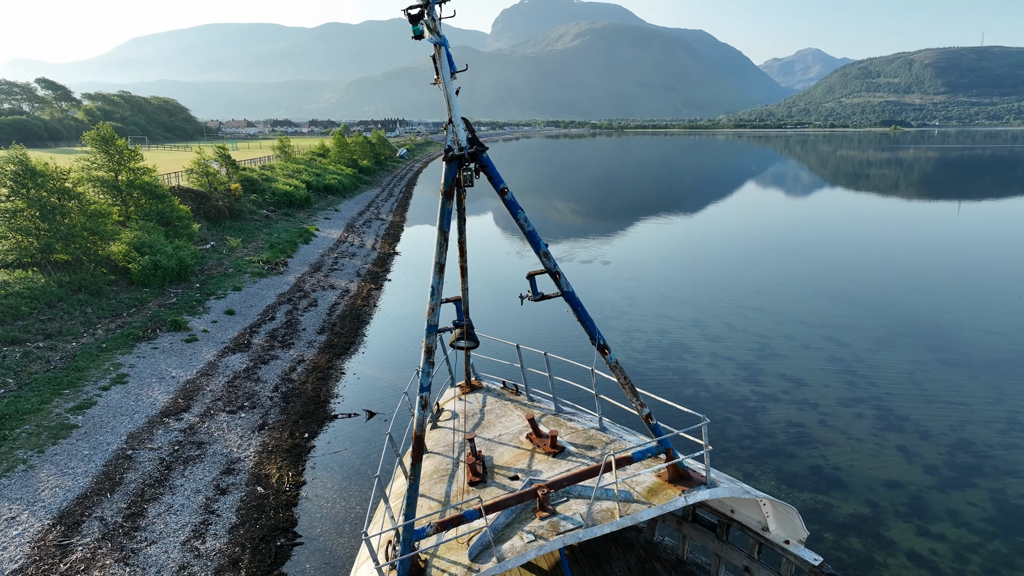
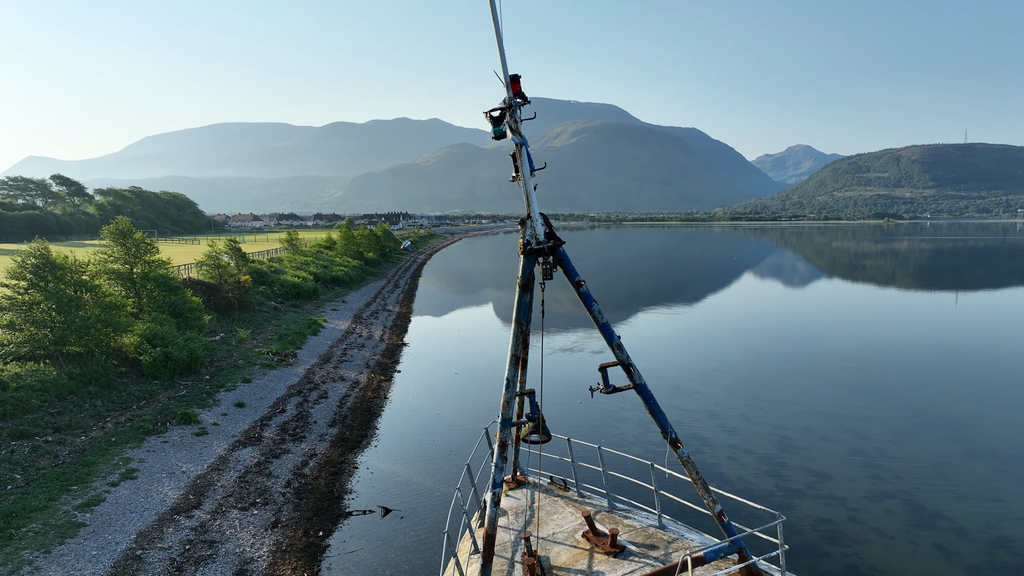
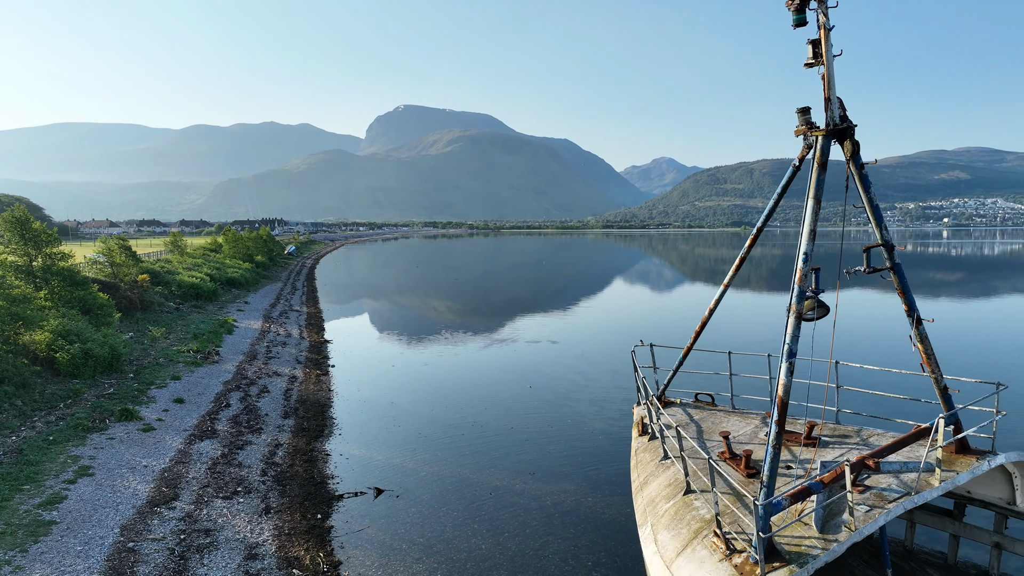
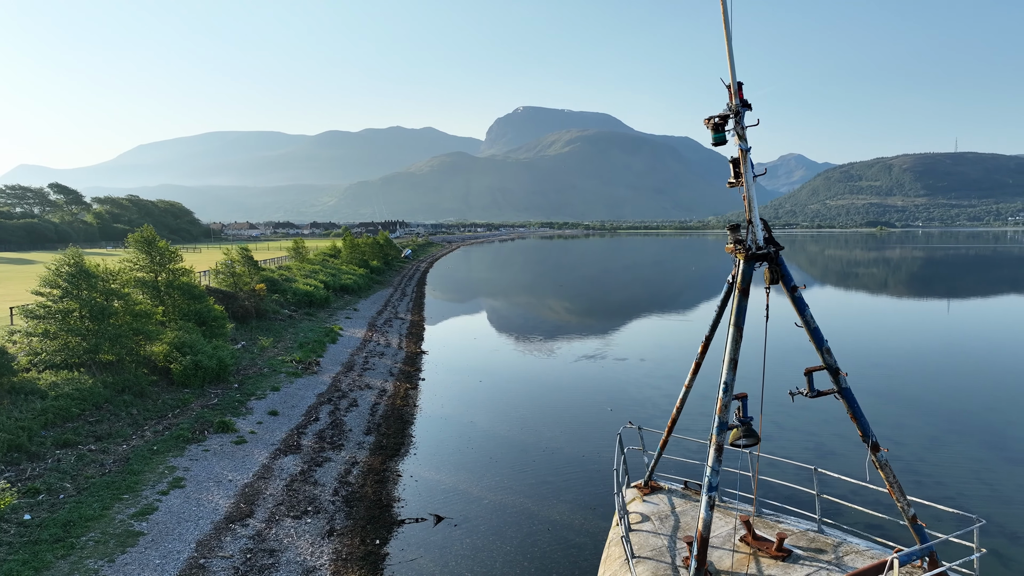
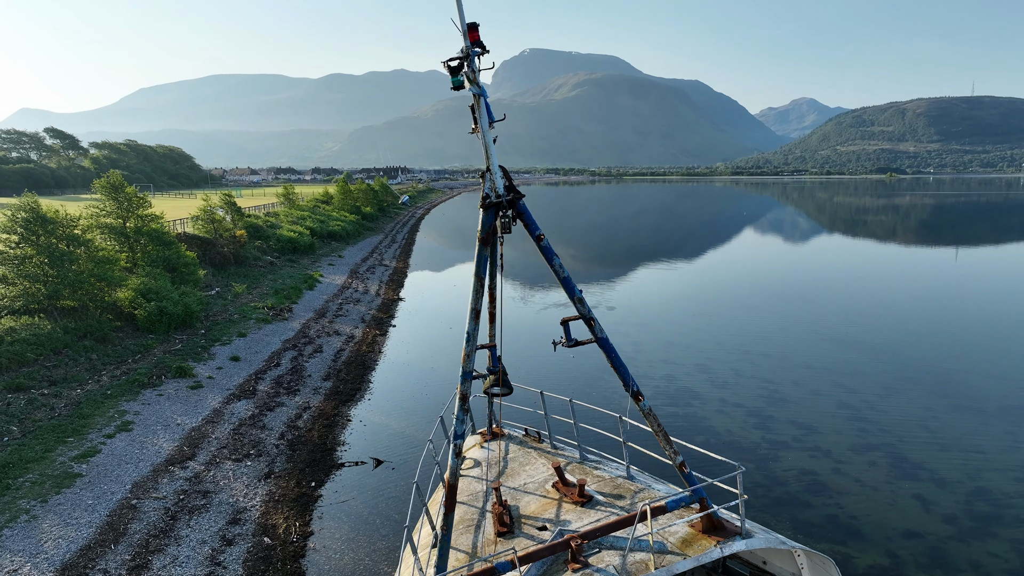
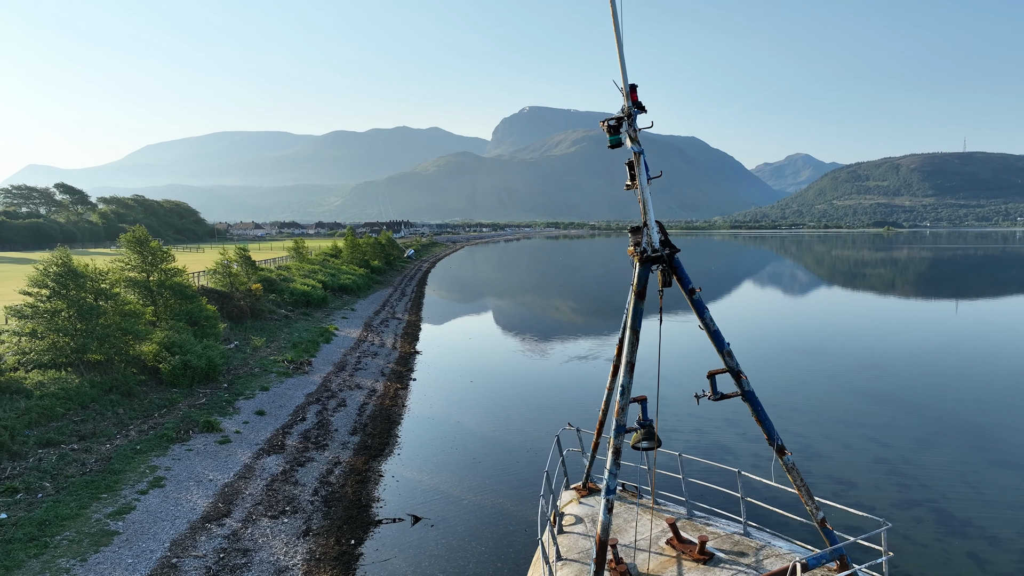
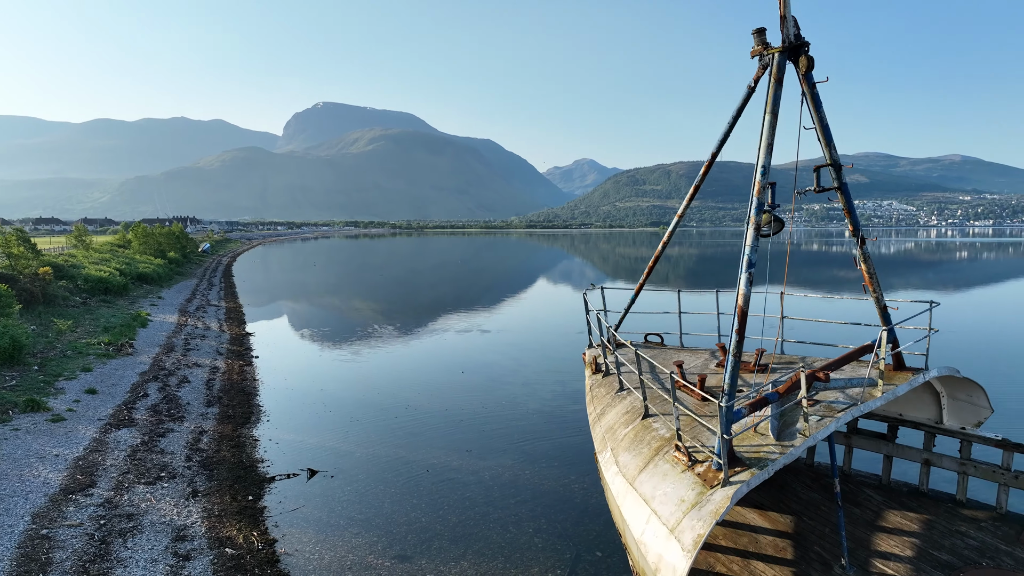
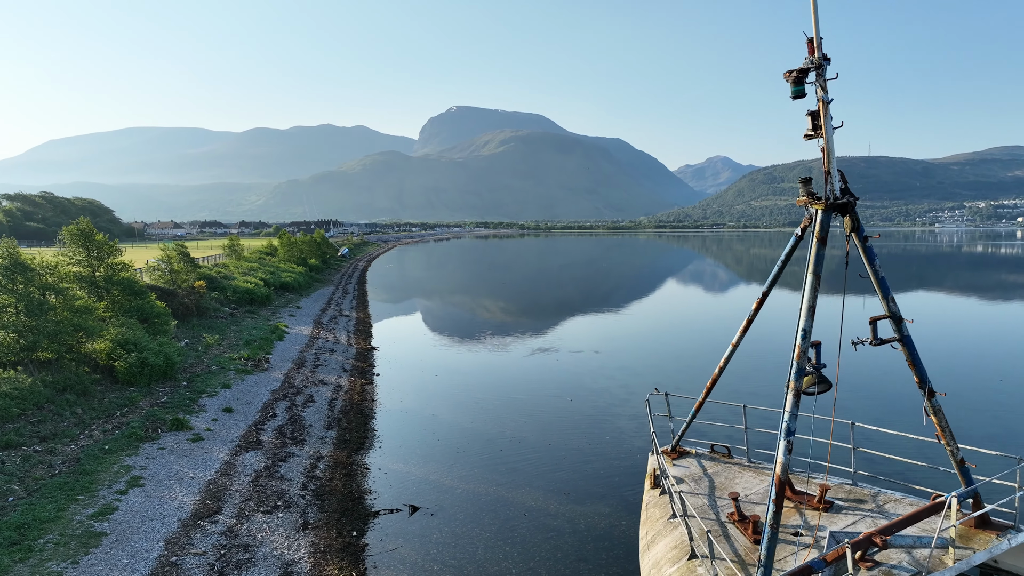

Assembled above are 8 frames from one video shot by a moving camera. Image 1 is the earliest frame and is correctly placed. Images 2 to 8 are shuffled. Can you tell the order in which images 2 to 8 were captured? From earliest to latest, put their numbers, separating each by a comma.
5, 2, 6, 4, 8, 3, 7
